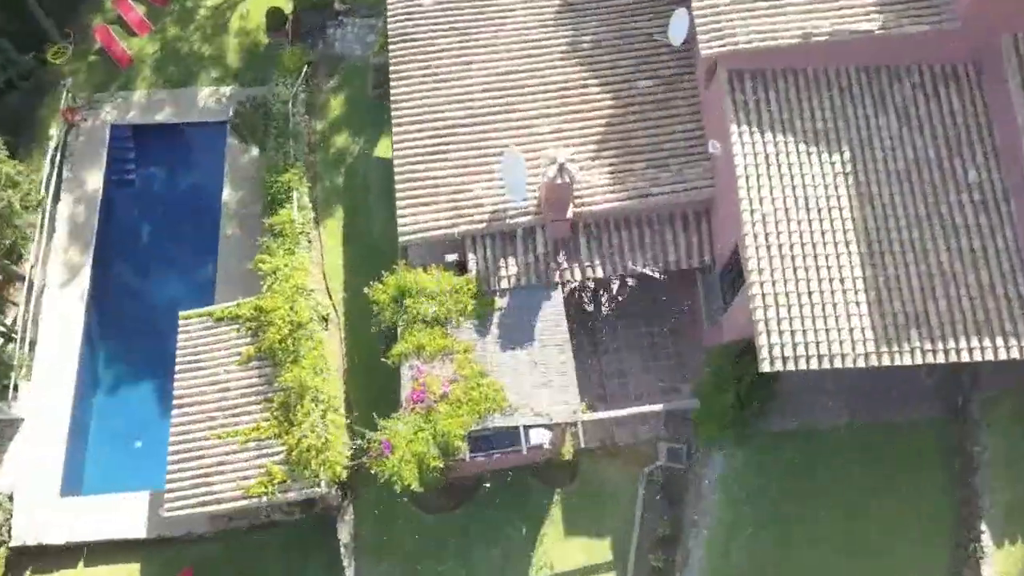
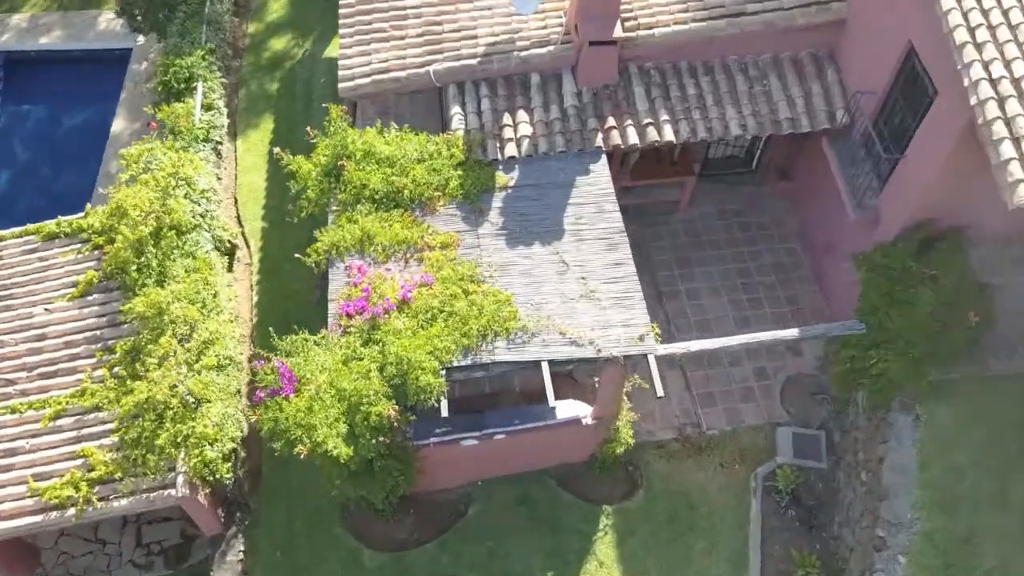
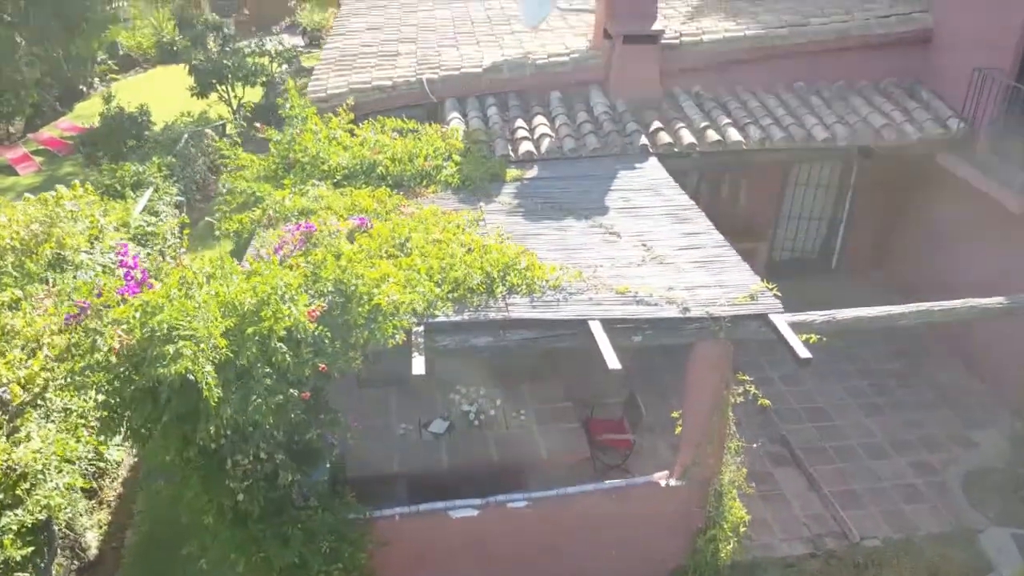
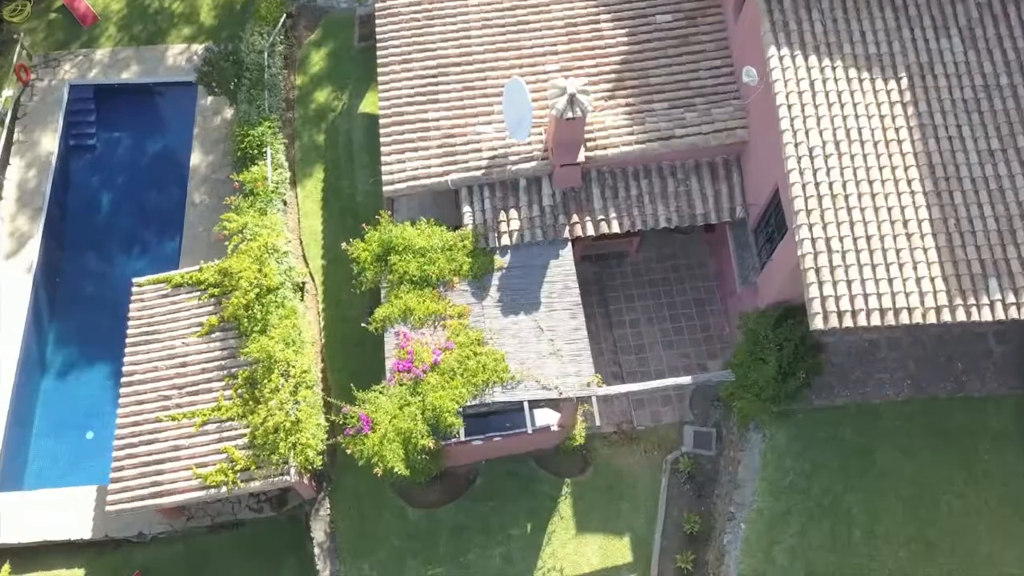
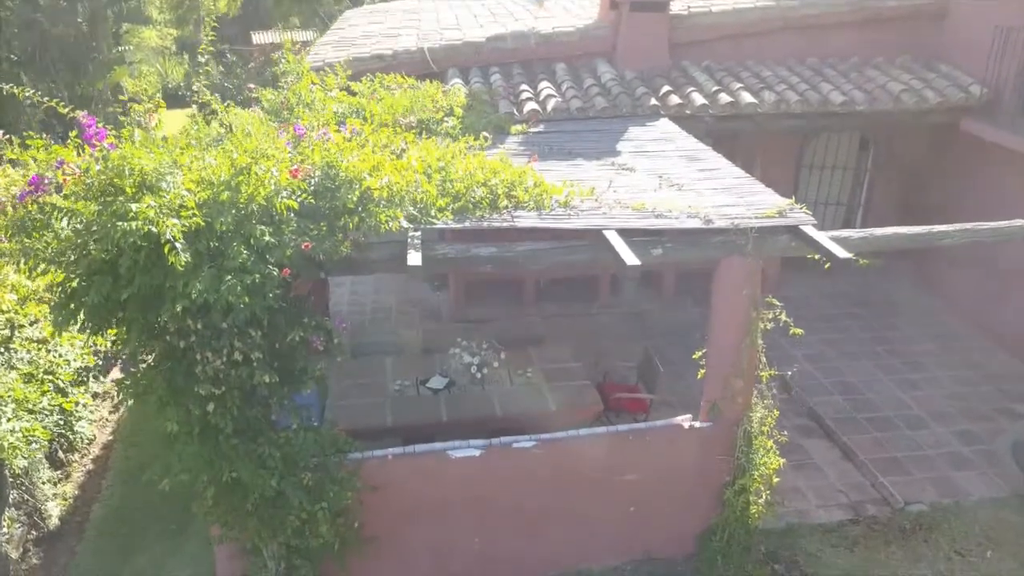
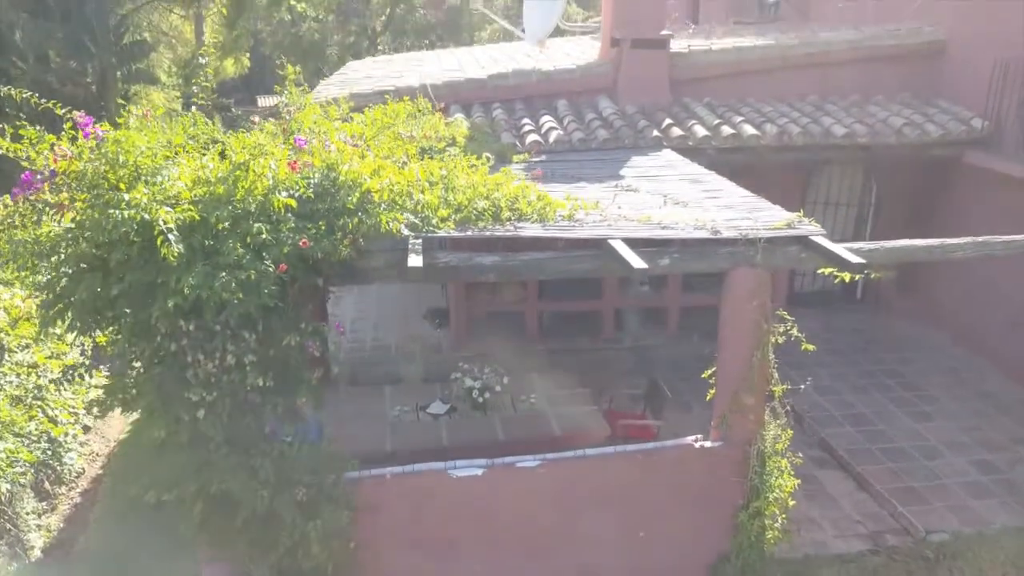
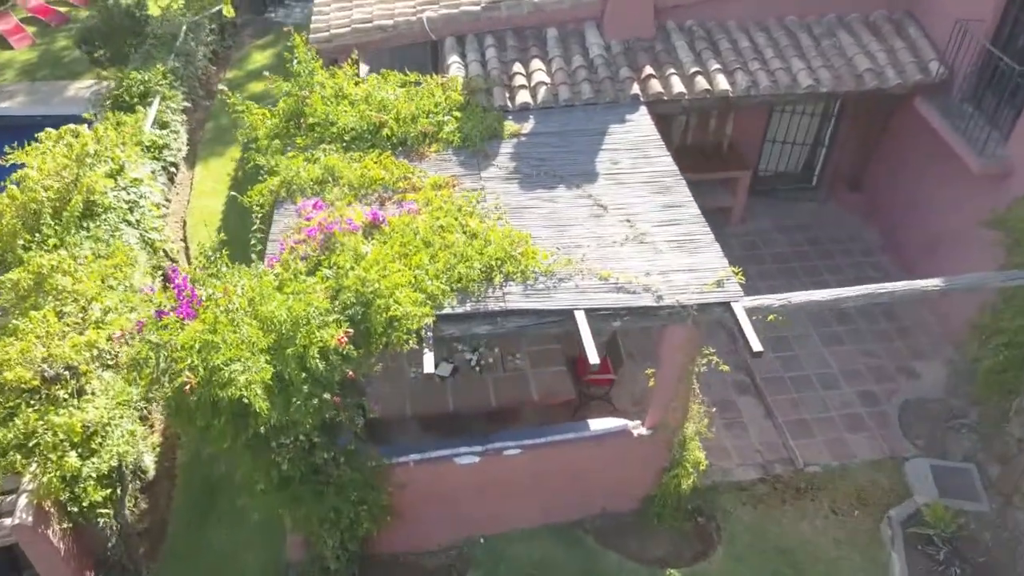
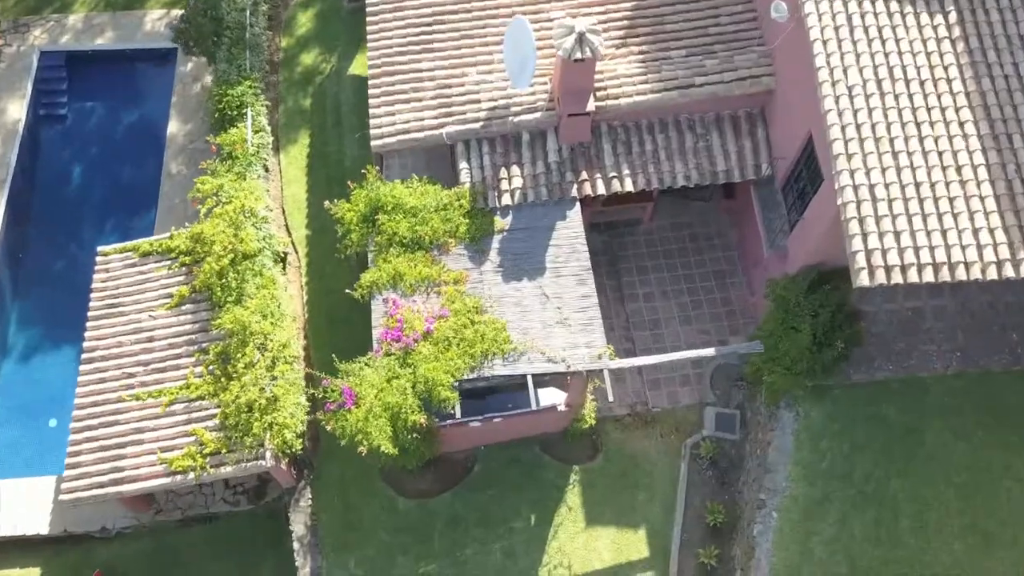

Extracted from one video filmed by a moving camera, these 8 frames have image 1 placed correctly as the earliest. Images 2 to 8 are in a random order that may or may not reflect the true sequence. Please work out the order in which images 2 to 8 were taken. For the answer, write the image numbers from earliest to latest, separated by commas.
4, 8, 2, 7, 3, 5, 6
